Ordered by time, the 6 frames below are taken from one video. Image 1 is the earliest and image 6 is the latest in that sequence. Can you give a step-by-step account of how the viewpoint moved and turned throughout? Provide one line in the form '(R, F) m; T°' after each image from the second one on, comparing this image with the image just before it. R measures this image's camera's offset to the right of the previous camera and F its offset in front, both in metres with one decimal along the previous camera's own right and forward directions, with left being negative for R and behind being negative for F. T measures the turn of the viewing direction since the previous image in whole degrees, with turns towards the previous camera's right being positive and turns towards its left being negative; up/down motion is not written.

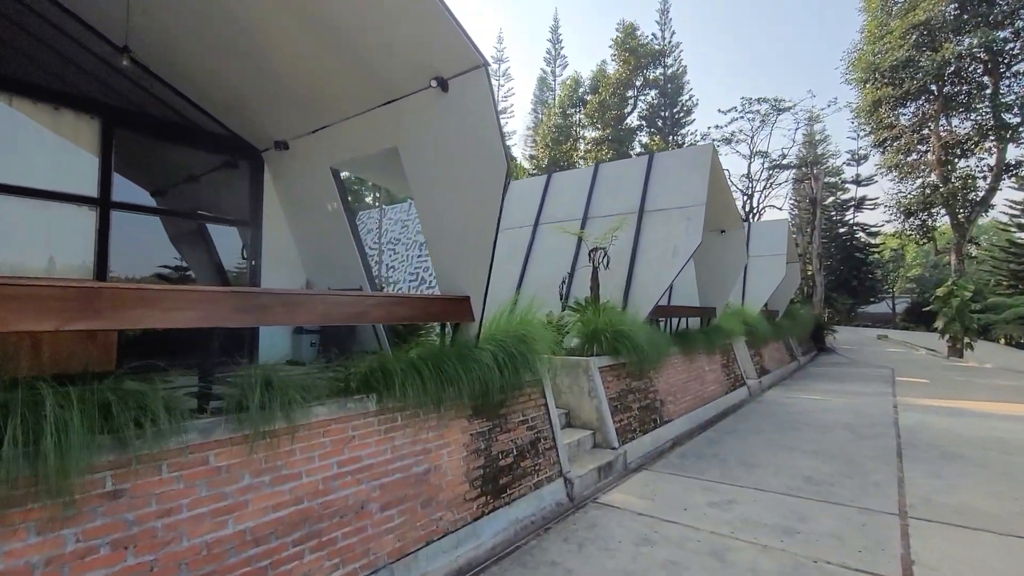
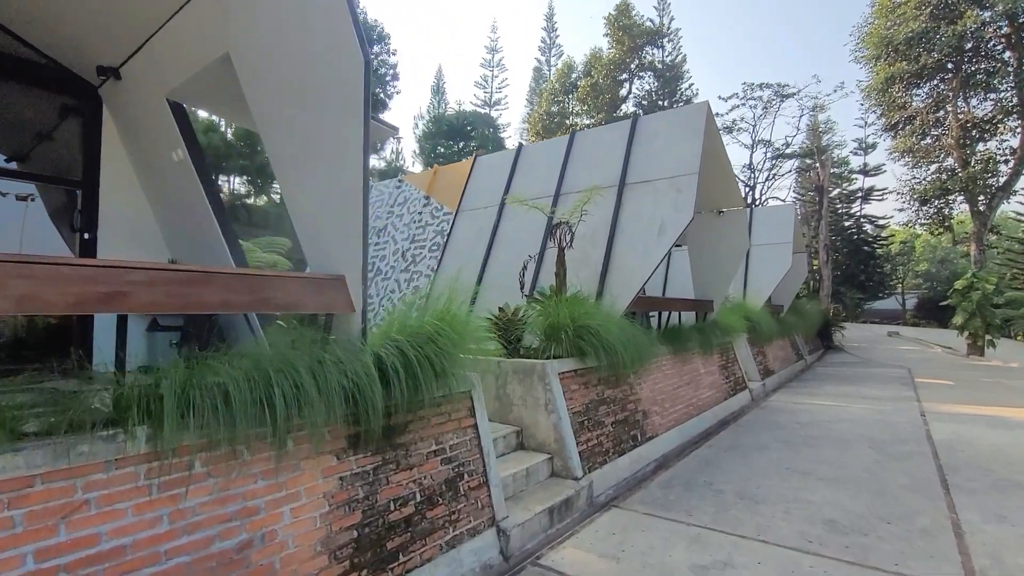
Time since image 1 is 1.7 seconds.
(+0.6, +1.2) m; 0°
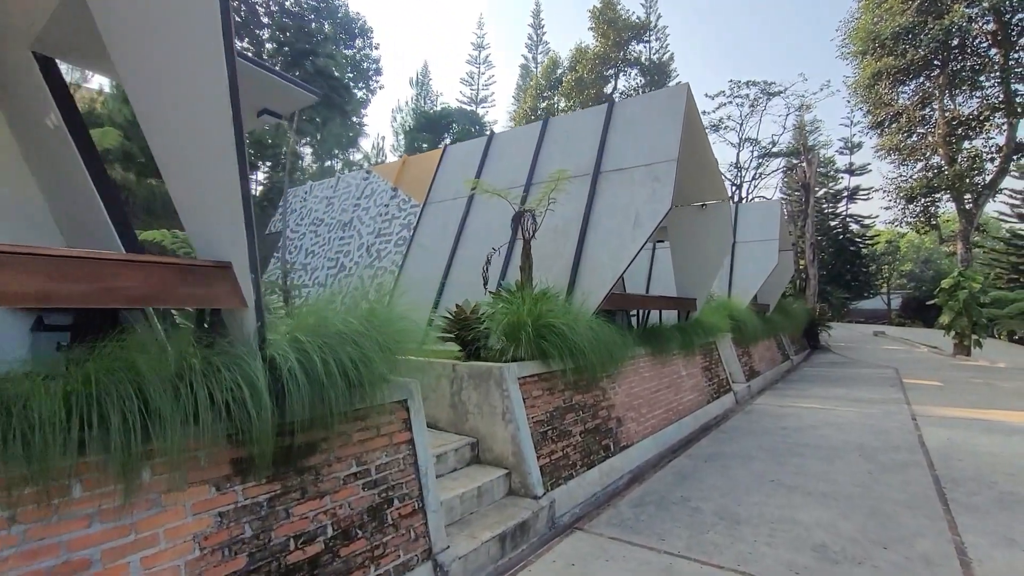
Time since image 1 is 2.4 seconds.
(+0.3, +0.5) m; +1°
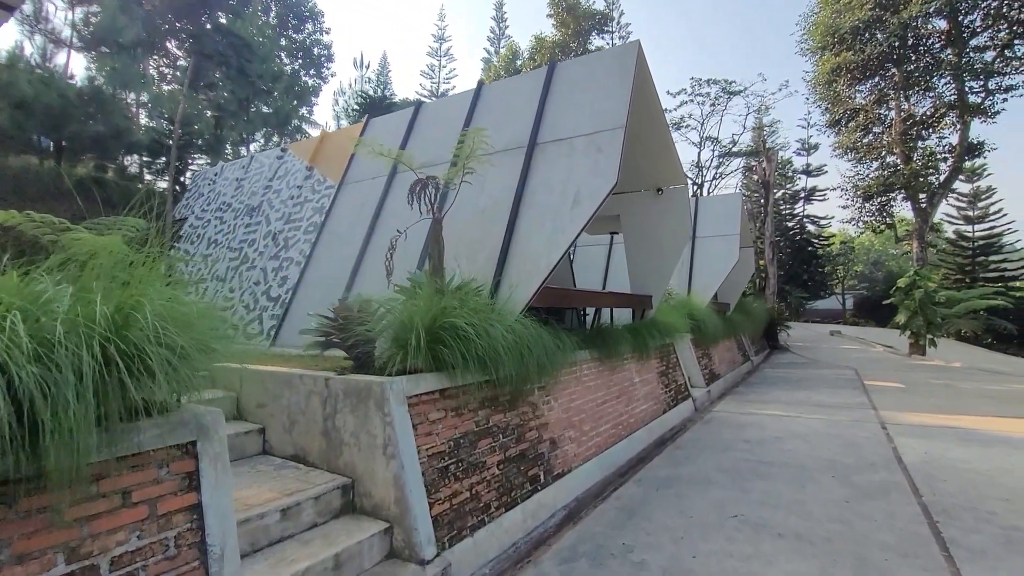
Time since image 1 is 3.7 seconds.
(+0.5, +1.0) m; +4°
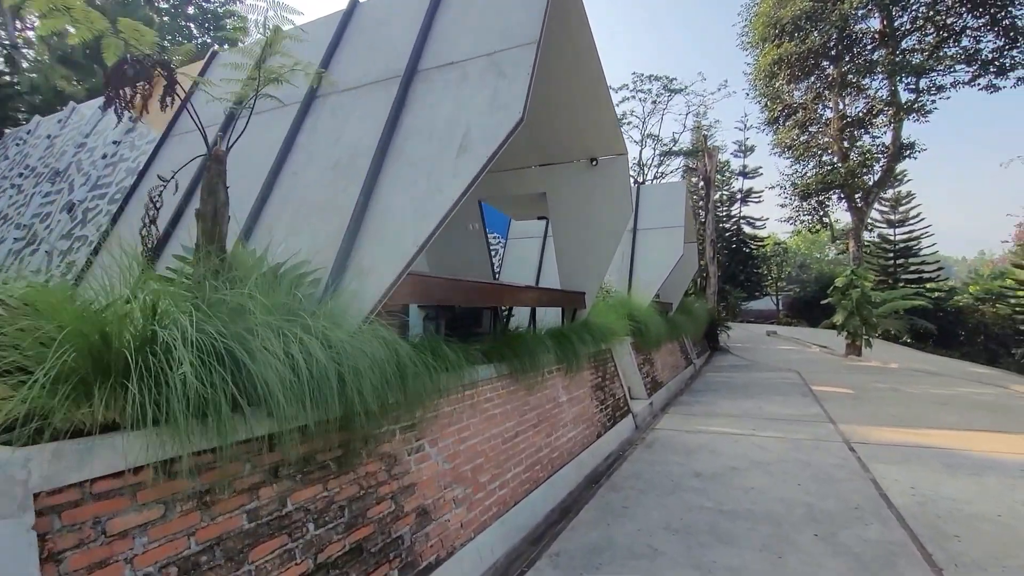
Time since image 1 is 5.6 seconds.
(+0.5, +1.4) m; +6°
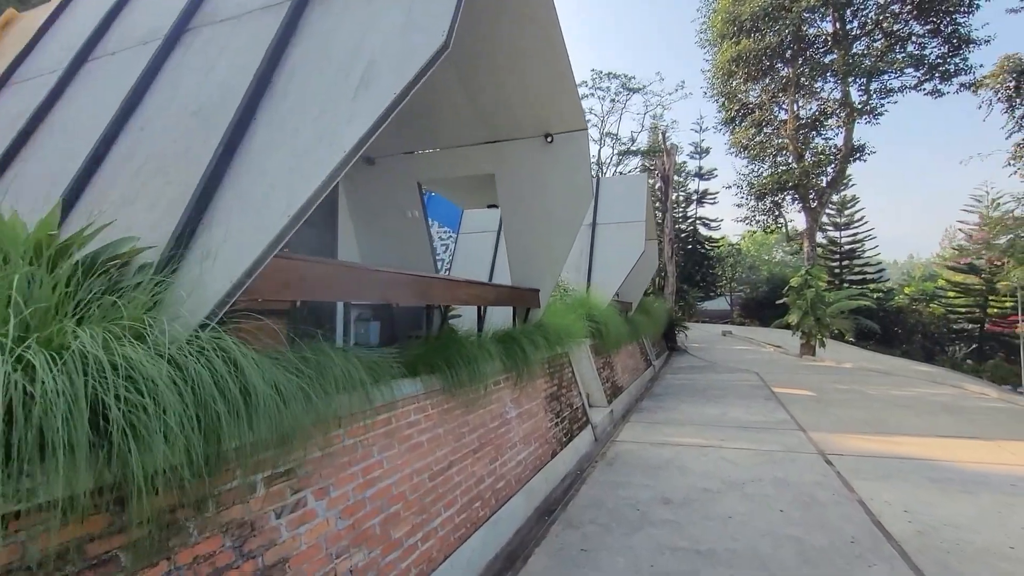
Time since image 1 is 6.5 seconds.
(+0.2, +0.8) m; +5°
